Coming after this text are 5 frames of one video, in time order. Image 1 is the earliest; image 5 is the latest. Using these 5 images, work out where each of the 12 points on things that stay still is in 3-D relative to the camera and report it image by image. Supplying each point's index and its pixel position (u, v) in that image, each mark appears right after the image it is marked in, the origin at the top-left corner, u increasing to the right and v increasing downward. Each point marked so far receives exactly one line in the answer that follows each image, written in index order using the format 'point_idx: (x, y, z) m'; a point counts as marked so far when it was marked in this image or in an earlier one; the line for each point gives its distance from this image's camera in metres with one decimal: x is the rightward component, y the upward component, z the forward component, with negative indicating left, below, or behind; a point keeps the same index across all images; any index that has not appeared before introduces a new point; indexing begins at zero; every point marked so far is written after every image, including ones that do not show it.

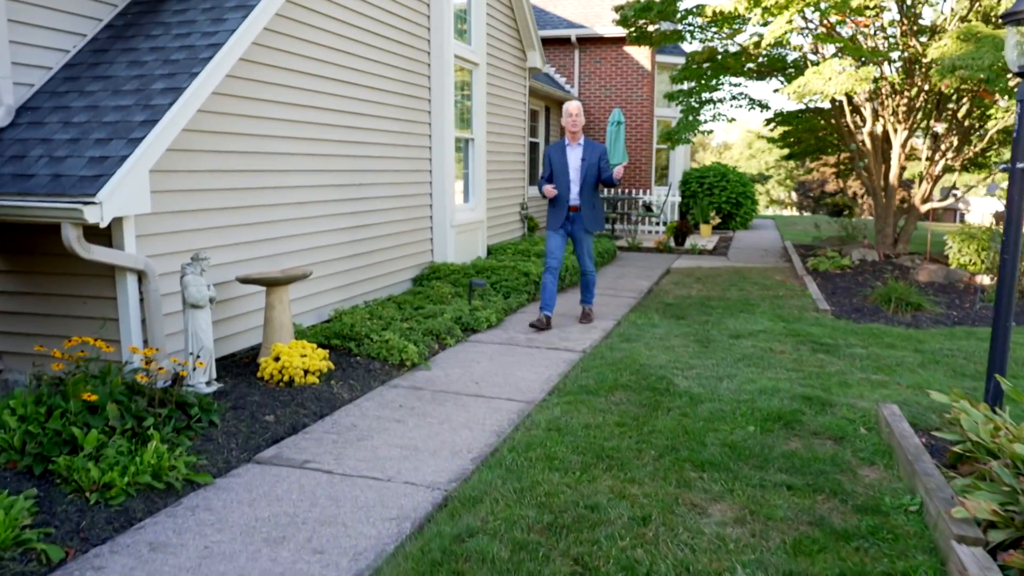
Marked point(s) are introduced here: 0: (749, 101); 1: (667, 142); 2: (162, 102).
0: (+3.4, +2.7, +11.3) m
1: (+2.3, +2.2, +11.8) m
2: (-1.9, +1.0, +4.2) m
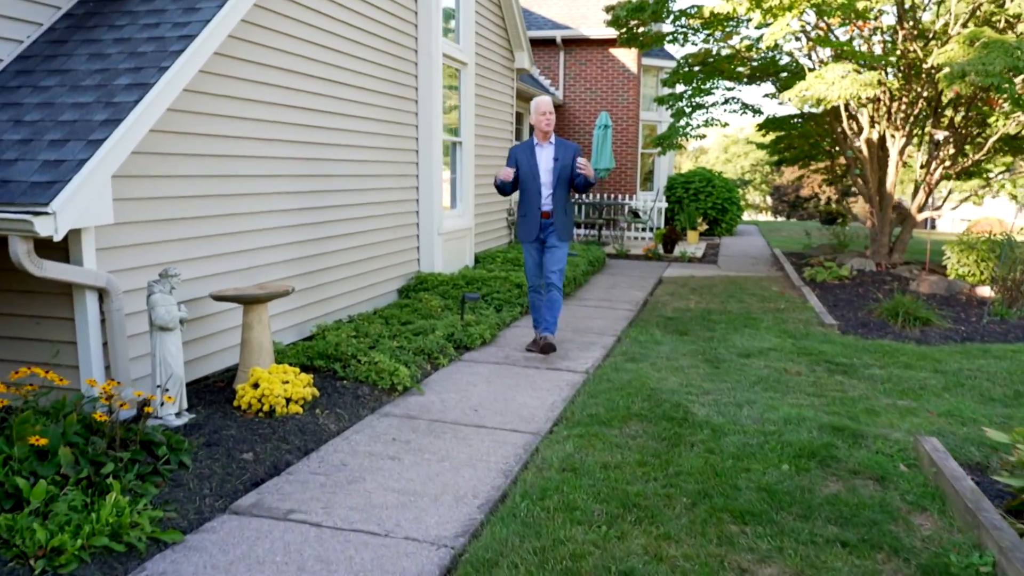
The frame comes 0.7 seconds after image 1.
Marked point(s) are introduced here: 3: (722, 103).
0: (+3.2, +2.6, +11.1) m
1: (+2.1, +2.1, +11.5) m
2: (-1.8, +0.9, +3.7) m
3: (+3.0, +2.6, +11.0) m
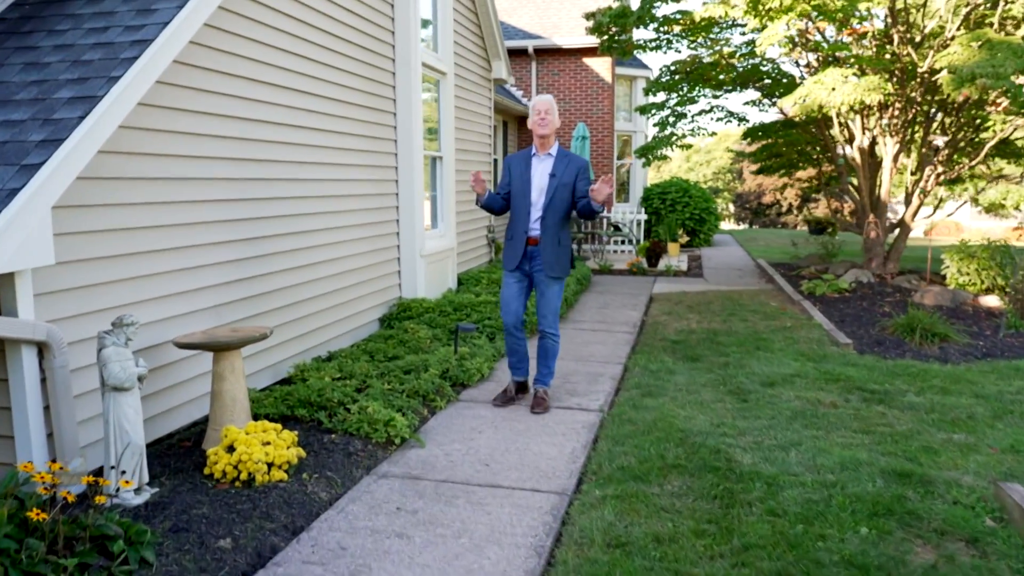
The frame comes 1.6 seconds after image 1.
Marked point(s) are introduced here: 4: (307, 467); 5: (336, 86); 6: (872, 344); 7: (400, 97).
0: (+2.9, +2.4, +10.7) m
1: (+1.8, +1.8, +11.0) m
2: (-1.8, +0.7, +3.1) m
3: (+2.6, +2.4, +10.7) m
4: (-0.9, -0.8, +3.6) m
5: (-1.3, +1.5, +5.8) m
6: (+3.0, -0.5, +6.5) m
7: (-1.0, +1.7, +6.9) m
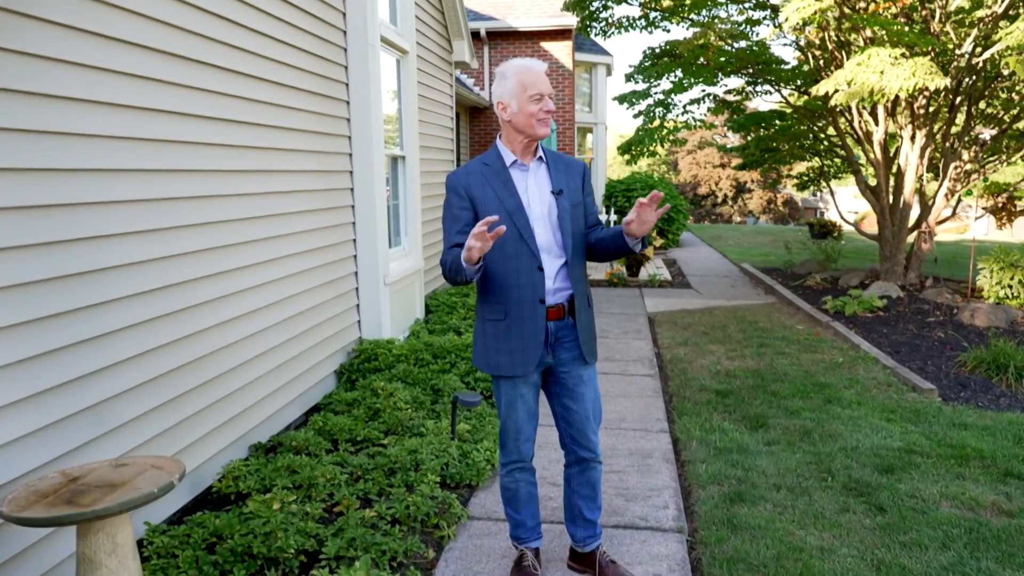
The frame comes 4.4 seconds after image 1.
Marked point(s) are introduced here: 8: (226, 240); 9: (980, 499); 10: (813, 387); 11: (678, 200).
0: (+2.5, +2.2, +9.4) m
1: (+1.4, +1.7, +9.7) m
2: (-1.5, +0.4, +1.5) m
3: (+2.2, +2.2, +9.4) m
4: (-0.7, -1.1, +2.0) m
5: (-1.3, +1.2, +4.2) m
6: (+3.0, -0.7, +5.2) m
7: (-1.1, +1.4, +5.3) m
8: (-1.3, +0.2, +3.7) m
9: (+2.0, -0.9, +3.4) m
10: (+2.0, -0.6, +5.2) m
11: (+3.2, +1.7, +15.0) m
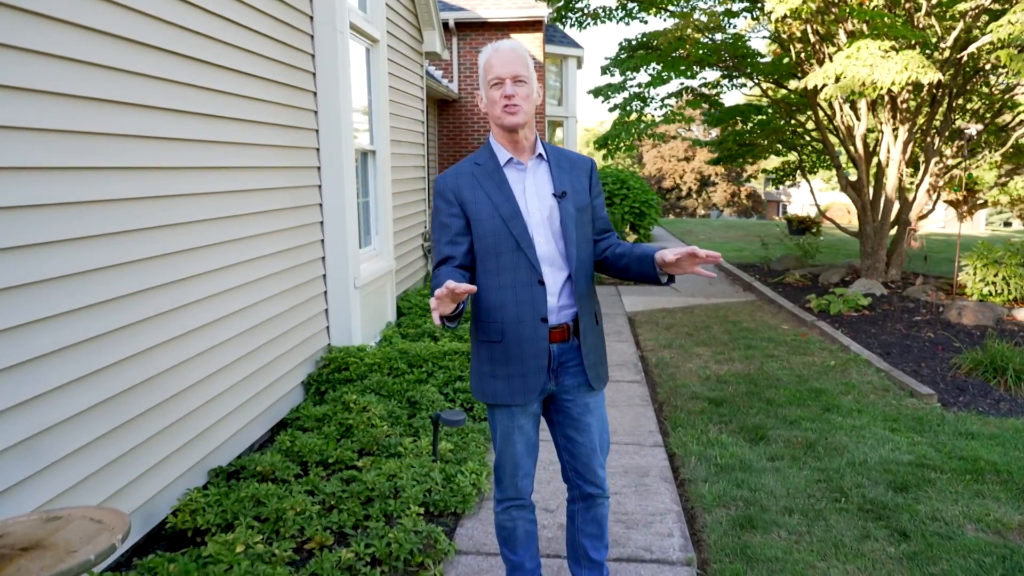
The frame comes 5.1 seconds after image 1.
0: (+2.2, +2.2, +9.2) m
1: (+1.0, +1.7, +9.4) m
2: (-1.4, +0.3, +1.1) m
3: (+1.9, +2.3, +9.1) m
4: (-0.6, -1.2, +1.7) m
5: (-1.4, +1.2, +3.8) m
6: (+2.8, -0.7, +5.0) m
7: (-1.2, +1.4, +4.9) m
8: (-1.4, +0.2, +3.3) m
9: (+2.0, -0.9, +3.2) m
10: (+1.9, -0.7, +4.9) m
11: (+2.6, +1.7, +14.8) m
